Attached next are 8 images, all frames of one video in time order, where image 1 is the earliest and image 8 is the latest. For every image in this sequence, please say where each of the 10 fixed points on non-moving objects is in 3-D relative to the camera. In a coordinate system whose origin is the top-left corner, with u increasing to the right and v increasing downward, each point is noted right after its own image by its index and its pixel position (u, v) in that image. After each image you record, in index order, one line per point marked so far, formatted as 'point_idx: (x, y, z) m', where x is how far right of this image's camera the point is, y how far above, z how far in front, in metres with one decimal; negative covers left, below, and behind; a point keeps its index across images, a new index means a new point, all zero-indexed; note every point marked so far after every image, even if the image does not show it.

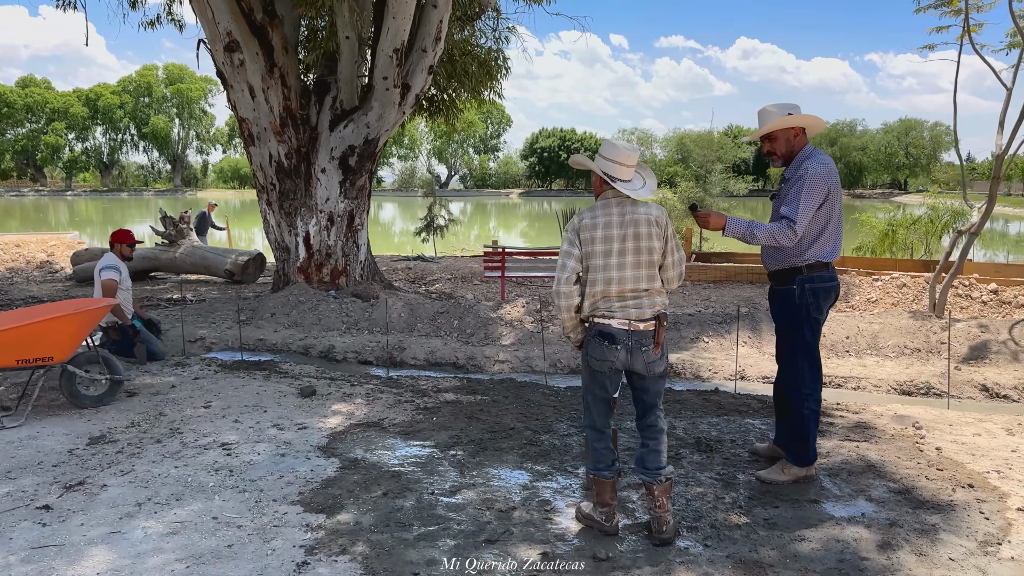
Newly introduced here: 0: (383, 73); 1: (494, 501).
0: (-1.3, +2.3, +8.3) m
1: (-0.1, -1.0, +3.7) m
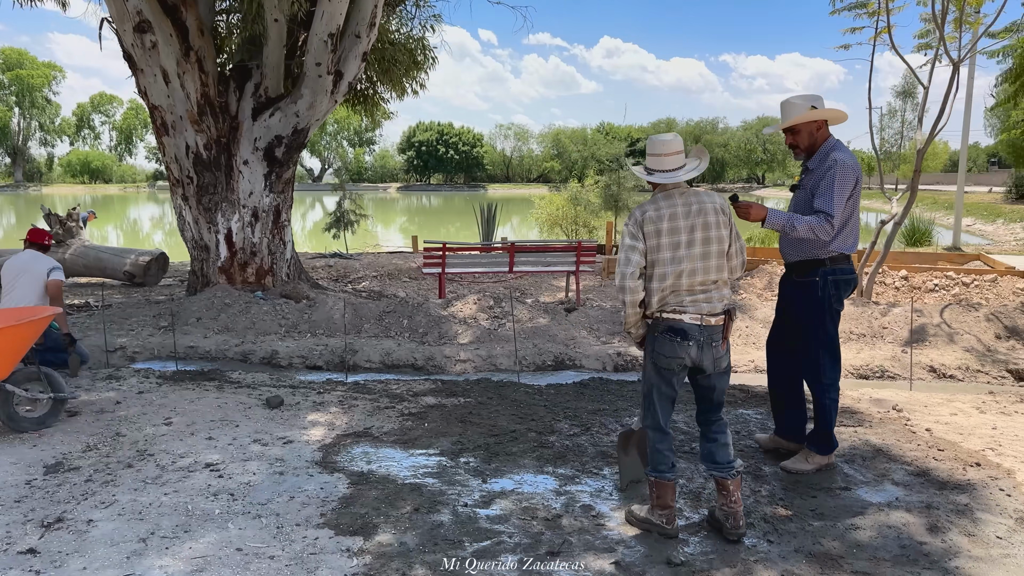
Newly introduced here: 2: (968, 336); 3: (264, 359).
0: (-1.9, +2.3, +7.9) m
1: (+0.1, -1.0, +3.6) m
2: (+3.9, -0.4, +6.8) m
3: (-2.2, -0.6, +6.9) m
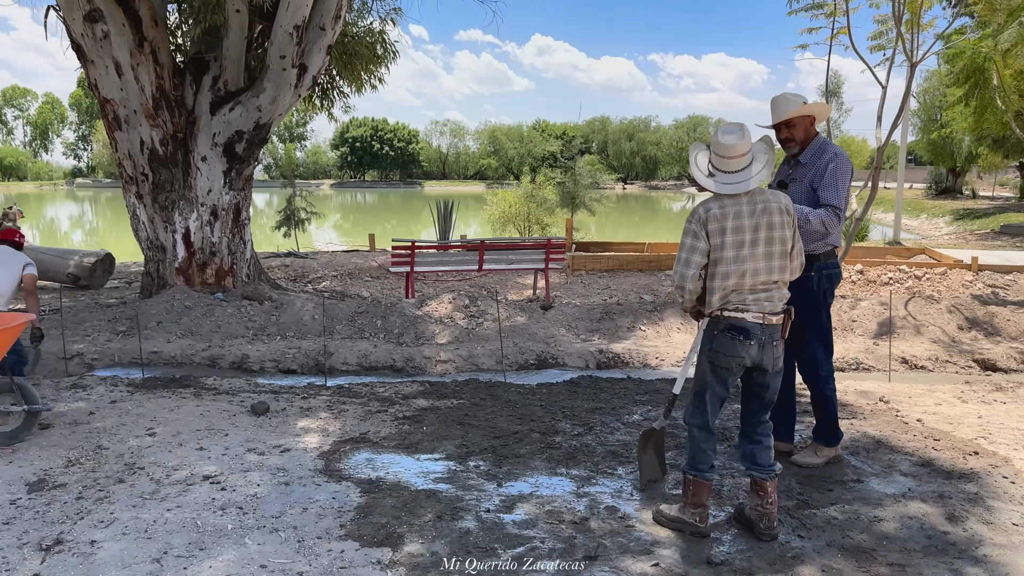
0: (-2.2, +2.3, +7.6) m
1: (+0.2, -1.0, +3.5) m
2: (+3.7, -0.3, +7.0) m
3: (-2.3, -0.6, +6.7) m
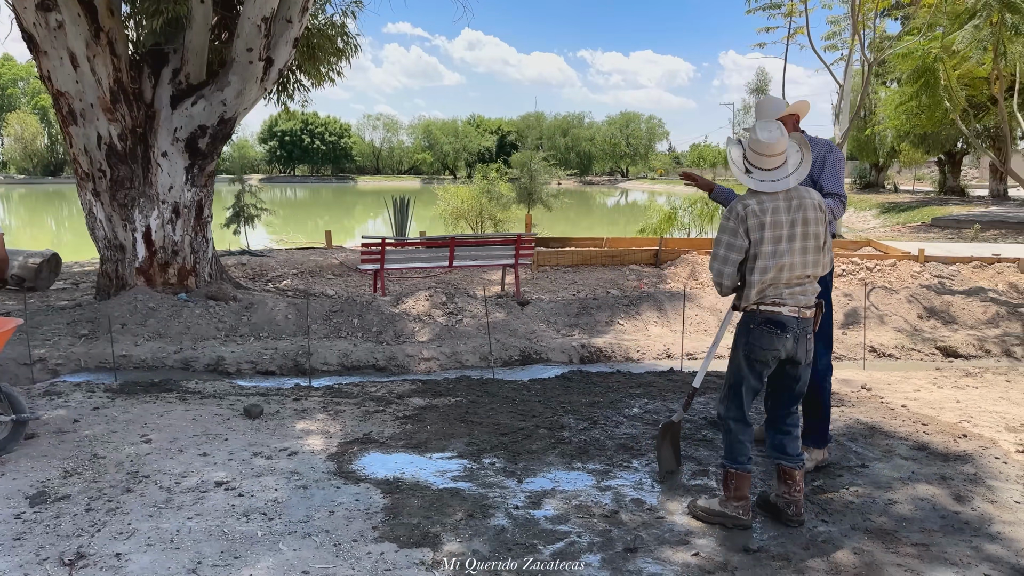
0: (-2.5, +2.3, +7.4) m
1: (+0.3, -1.0, +3.5) m
2: (+3.5, -0.3, +7.3) m
3: (-2.5, -0.6, +6.5) m
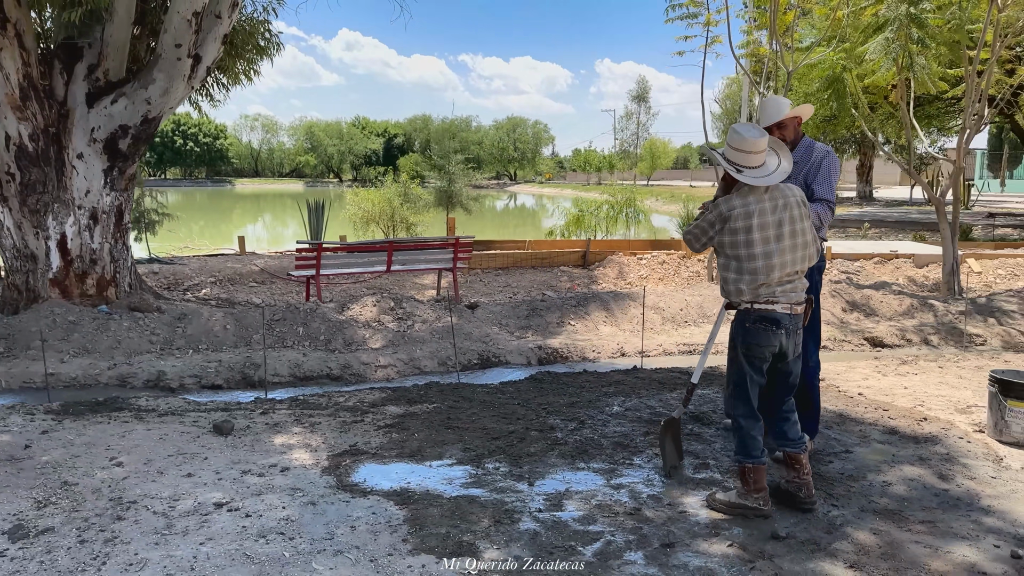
0: (-3.0, +2.2, +7.0) m
1: (+0.4, -1.0, +3.6) m
2: (+3.0, -0.2, +7.7) m
3: (-2.8, -0.7, +6.1) m
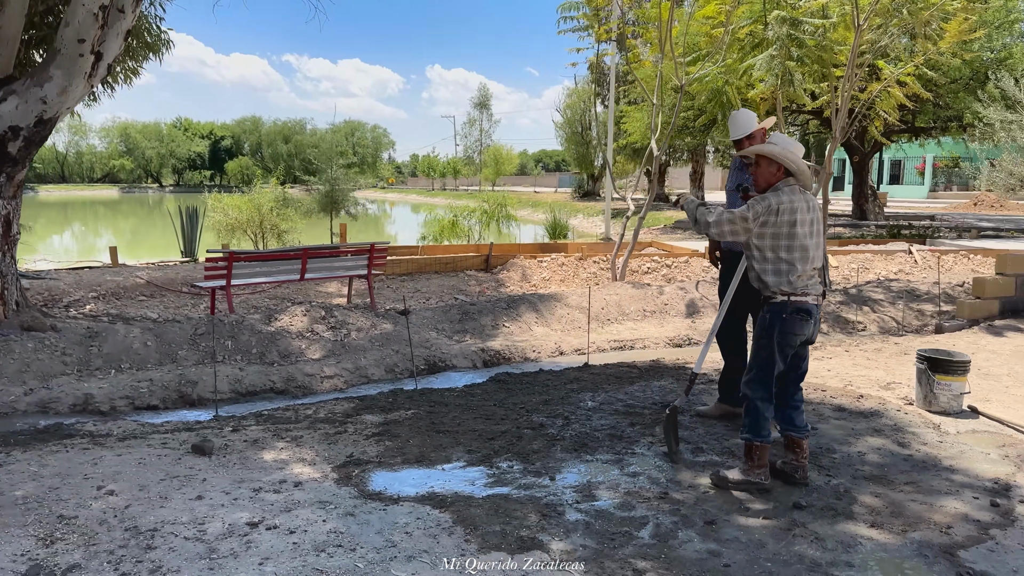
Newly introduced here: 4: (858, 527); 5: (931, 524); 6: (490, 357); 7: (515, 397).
0: (-3.5, +2.1, +6.5) m
1: (+0.6, -1.0, +3.8) m
2: (+2.3, -0.2, +8.4) m
3: (-3.1, -0.8, +5.6) m
4: (+1.5, -1.0, +3.4) m
5: (+1.8, -1.0, +3.4) m
6: (-0.2, -0.6, +6.8) m
7: (0.0, -0.7, +5.4) m
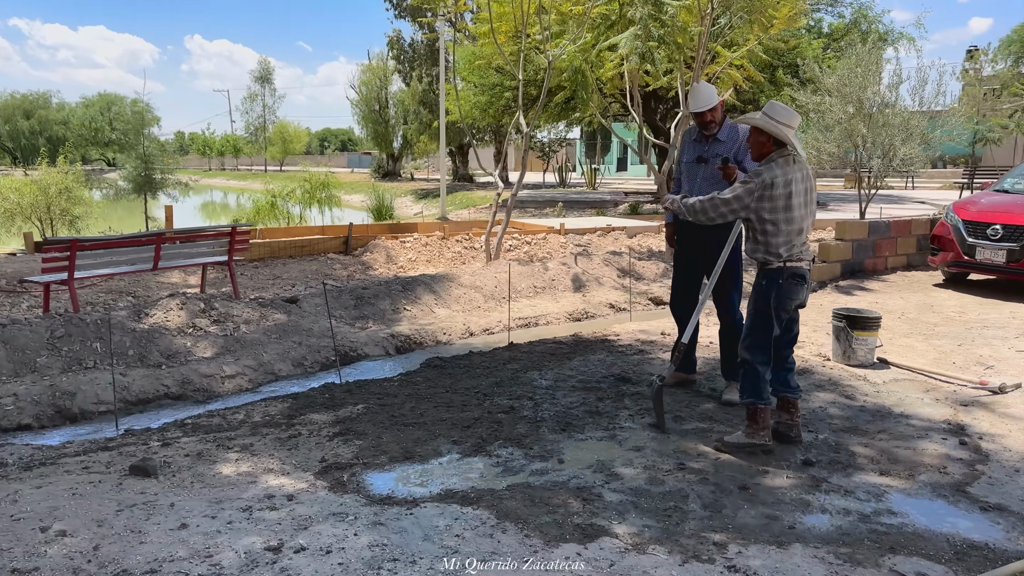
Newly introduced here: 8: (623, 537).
0: (-4.1, +2.1, +5.1) m
1: (+0.7, -0.8, +3.7) m
2: (+1.0, +0.1, +8.6) m
3: (-3.3, -0.8, +4.5) m
4: (+1.6, -0.9, +3.6) m
5: (+1.9, -0.8, +3.7) m
6: (-0.9, -0.4, +6.4) m
7: (-0.3, -0.6, +5.2) m
8: (+0.4, -1.0, +3.0) m
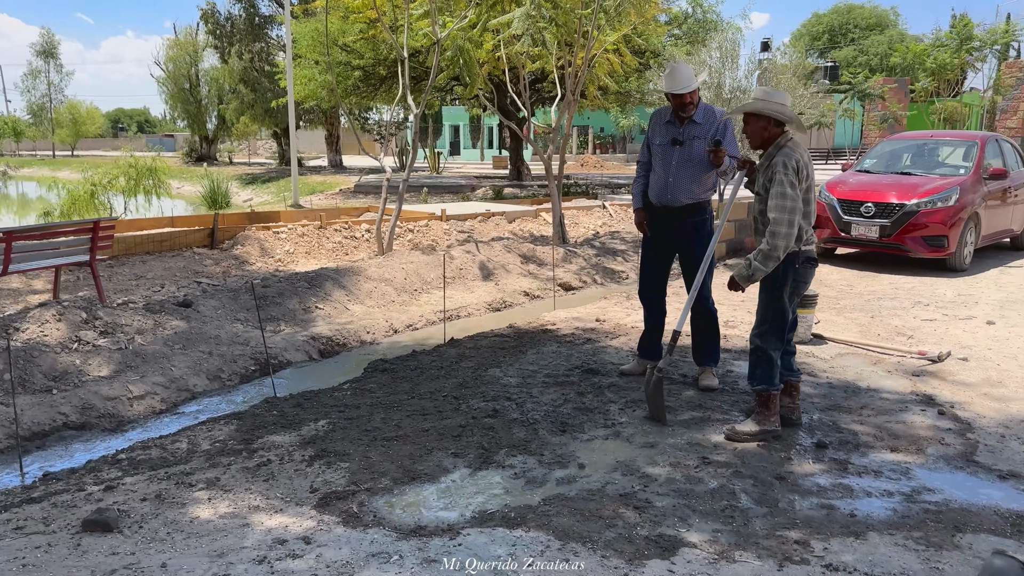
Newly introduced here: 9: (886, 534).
0: (-4.3, +1.9, +3.8) m
1: (+0.8, -0.8, +3.6) m
2: (0.0, +0.3, +8.4) m
3: (-3.3, -0.9, +3.5) m
4: (+1.7, -0.8, +3.7) m
5: (+2.0, -0.7, +3.8) m
6: (-1.4, -0.4, +5.8) m
7: (-0.5, -0.6, +4.7) m
8: (+0.7, -0.9, +2.8) m
9: (+1.4, -0.9, +2.9) m
